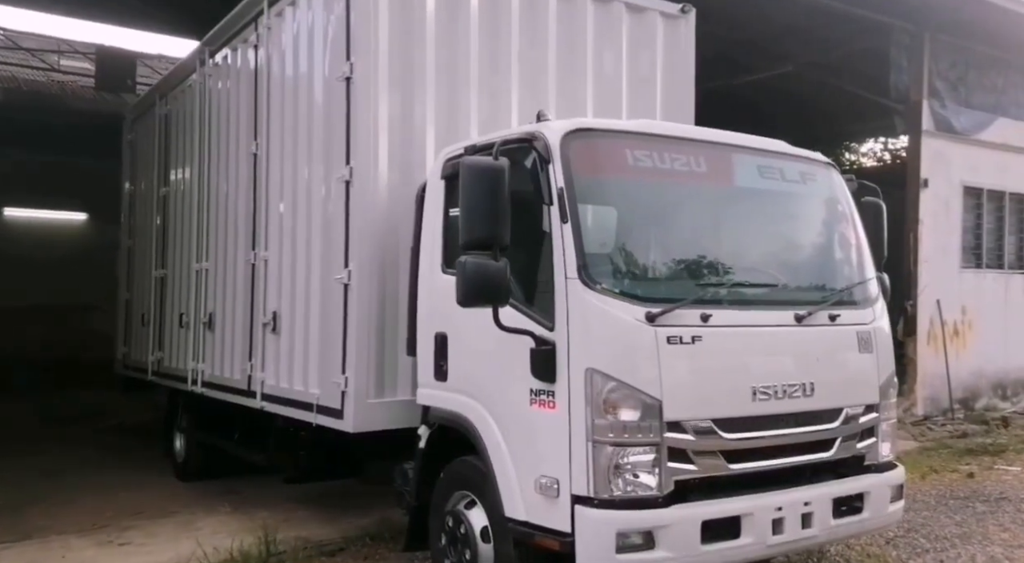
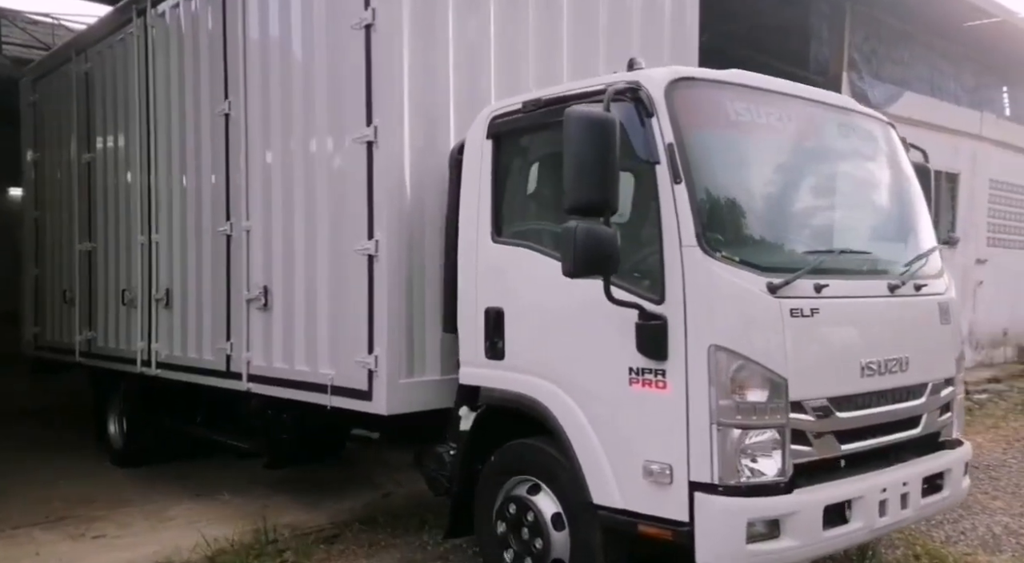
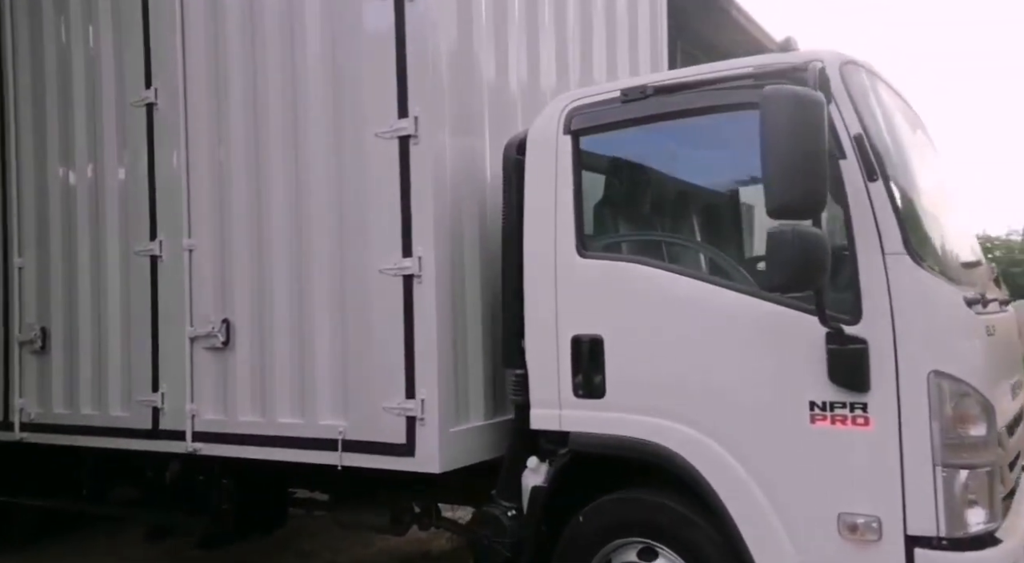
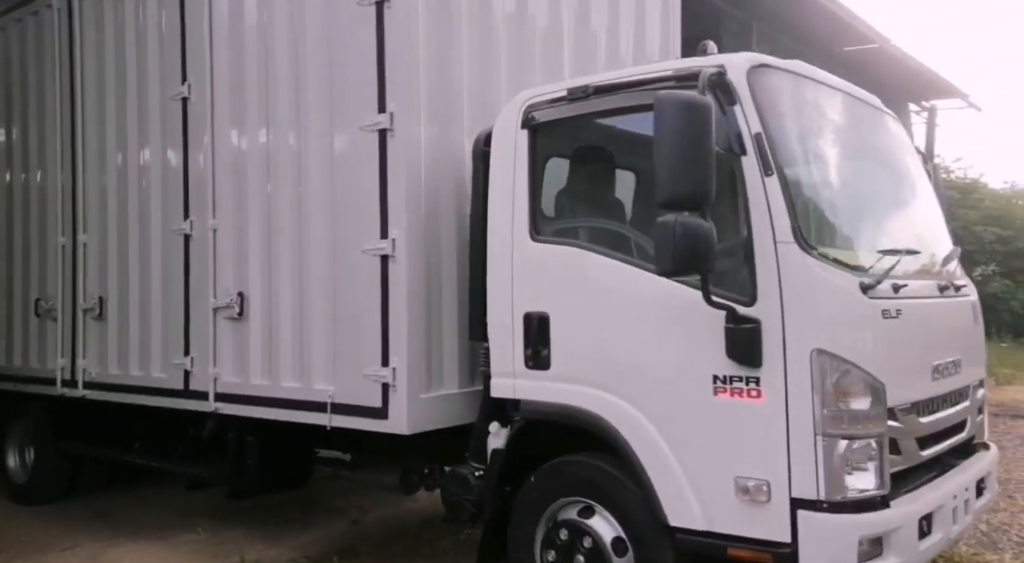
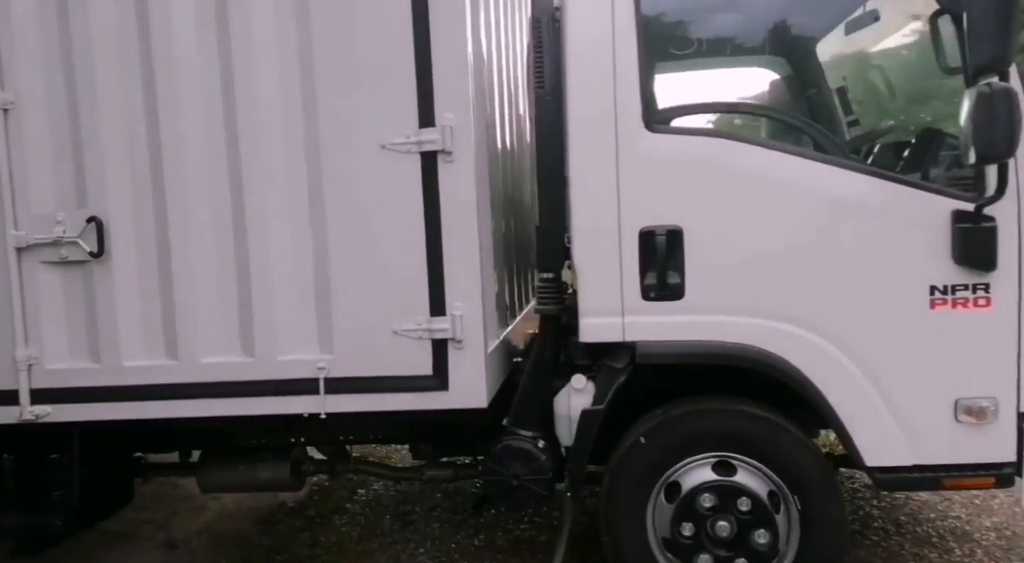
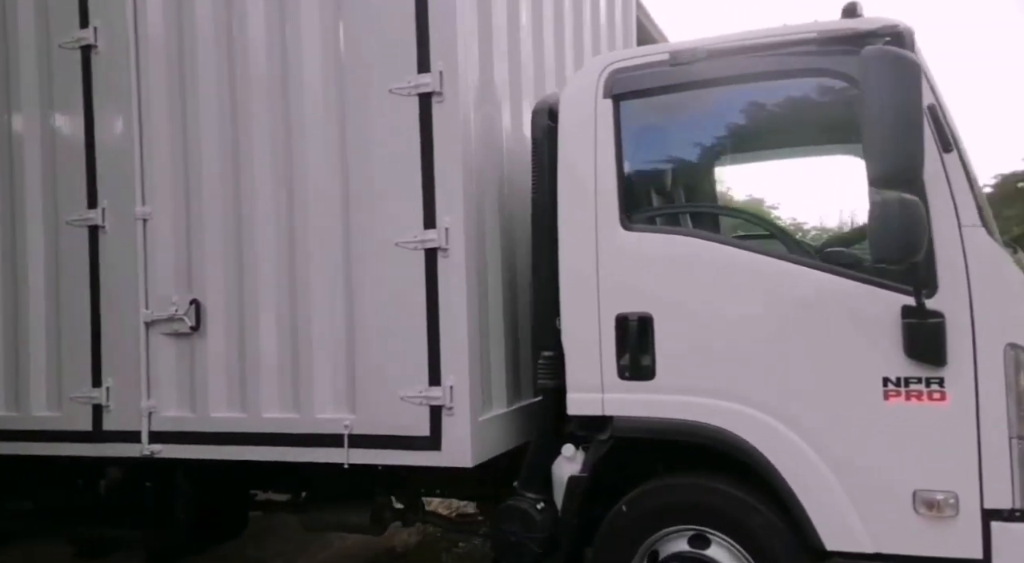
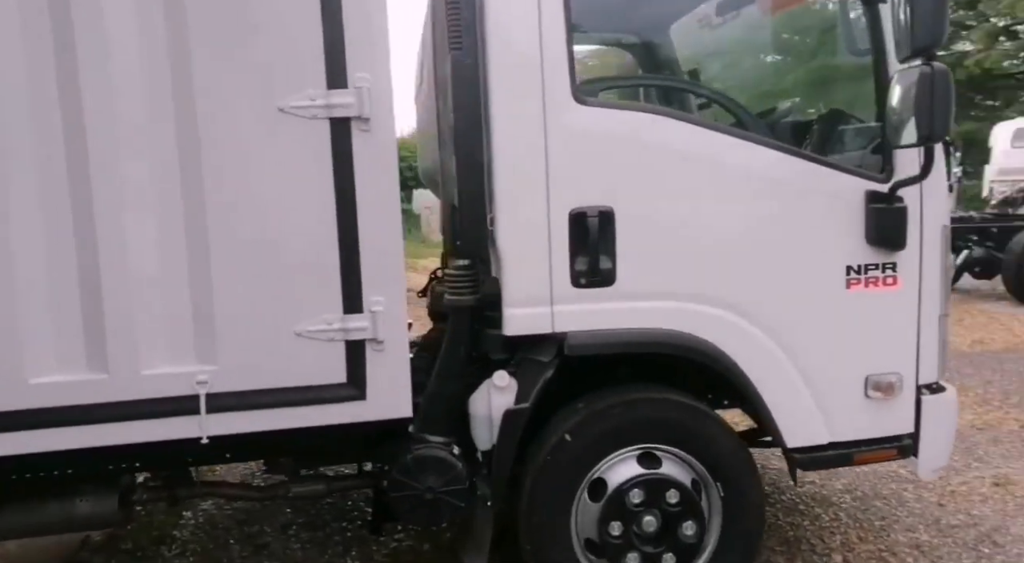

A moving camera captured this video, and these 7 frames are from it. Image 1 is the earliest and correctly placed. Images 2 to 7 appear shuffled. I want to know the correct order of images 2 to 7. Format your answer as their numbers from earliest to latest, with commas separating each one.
2, 4, 3, 6, 5, 7
